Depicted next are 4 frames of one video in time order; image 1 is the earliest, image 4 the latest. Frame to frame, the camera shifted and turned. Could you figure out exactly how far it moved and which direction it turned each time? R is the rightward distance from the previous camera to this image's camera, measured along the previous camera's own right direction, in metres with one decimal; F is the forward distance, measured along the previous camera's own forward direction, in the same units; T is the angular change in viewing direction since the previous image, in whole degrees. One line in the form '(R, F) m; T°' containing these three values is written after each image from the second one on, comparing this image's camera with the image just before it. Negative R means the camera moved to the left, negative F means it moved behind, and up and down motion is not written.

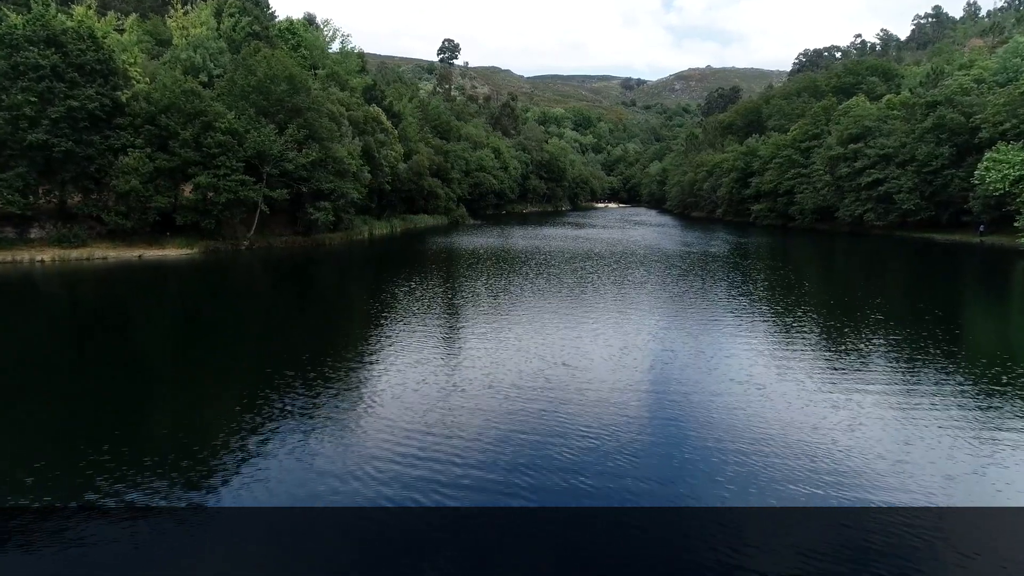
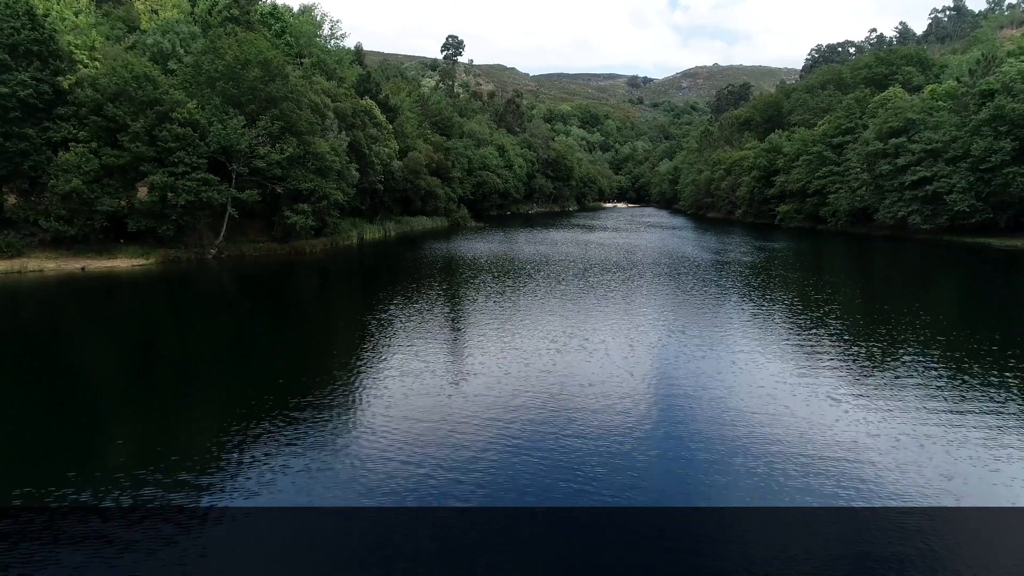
(0.0, +3.7) m; 0°
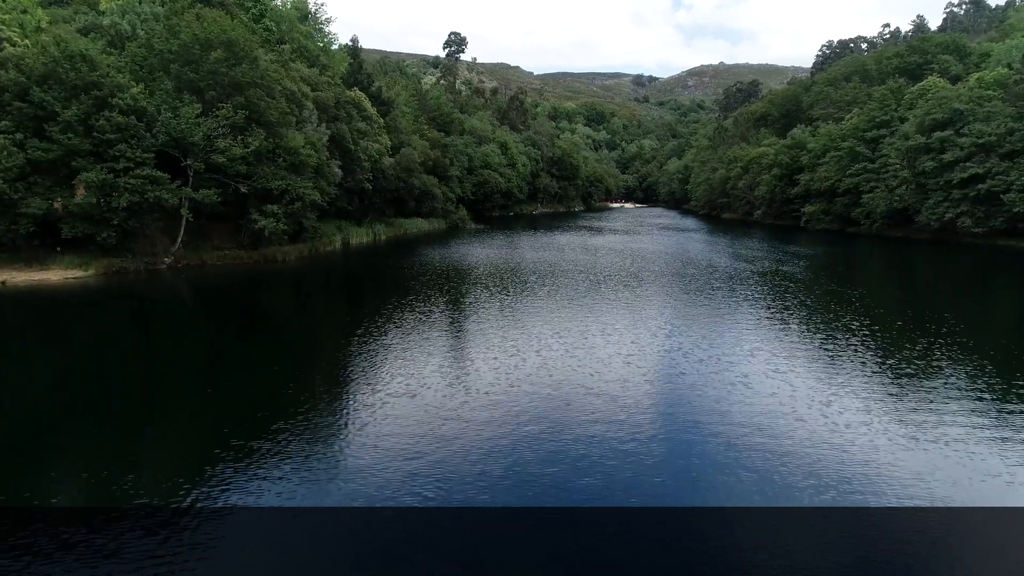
(+0.1, +3.5) m; 0°
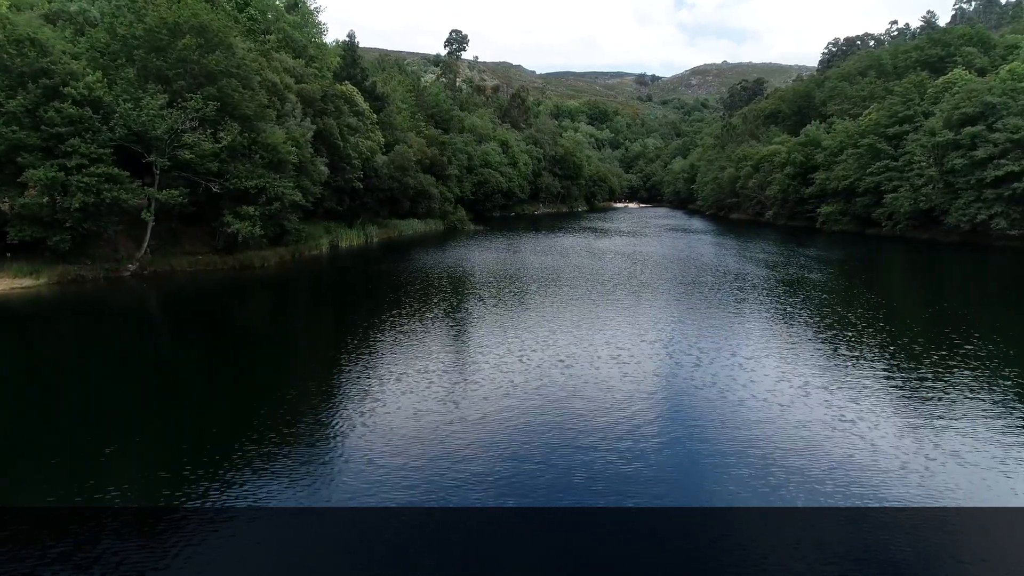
(+0.1, +2.1) m; 0°
